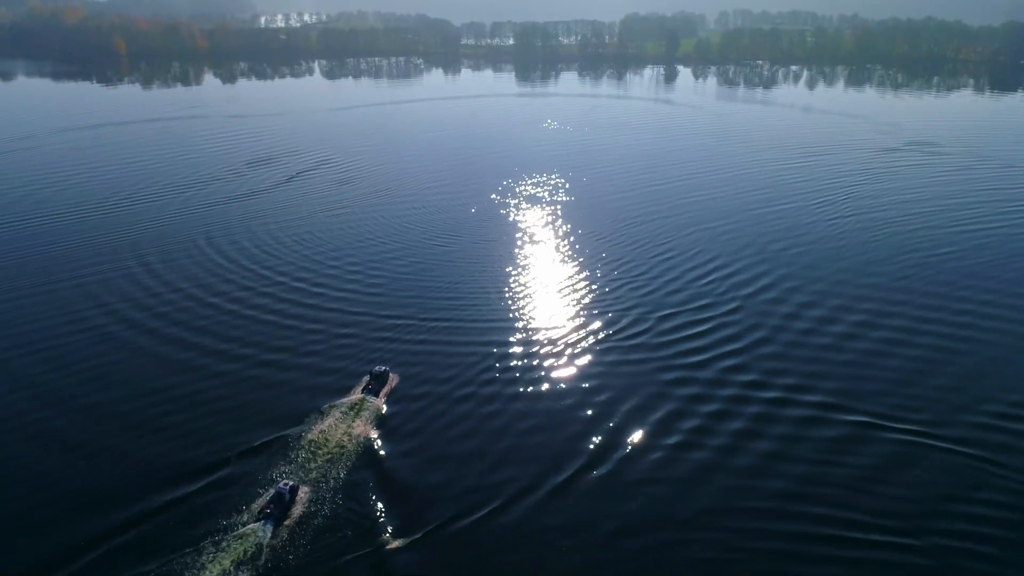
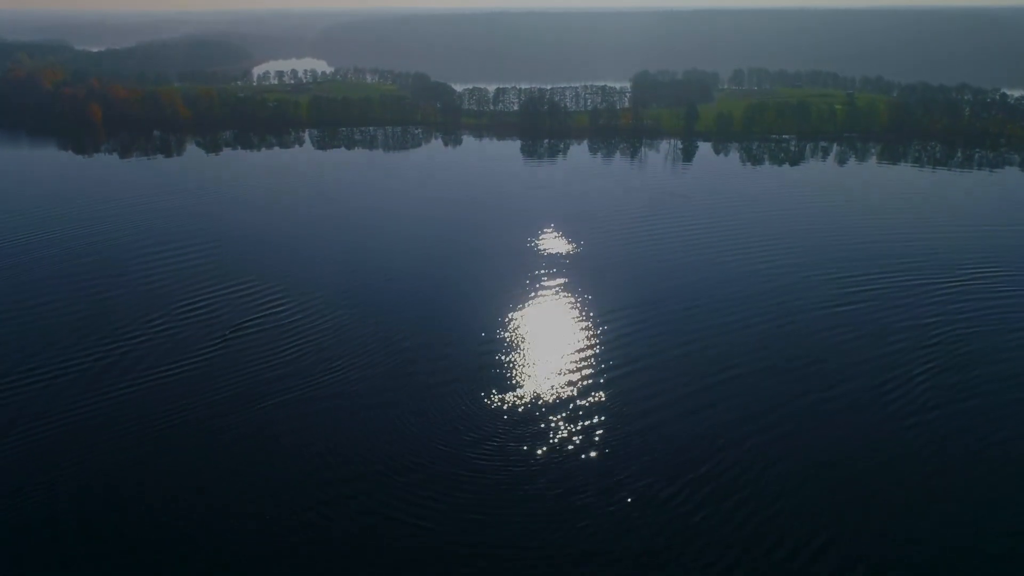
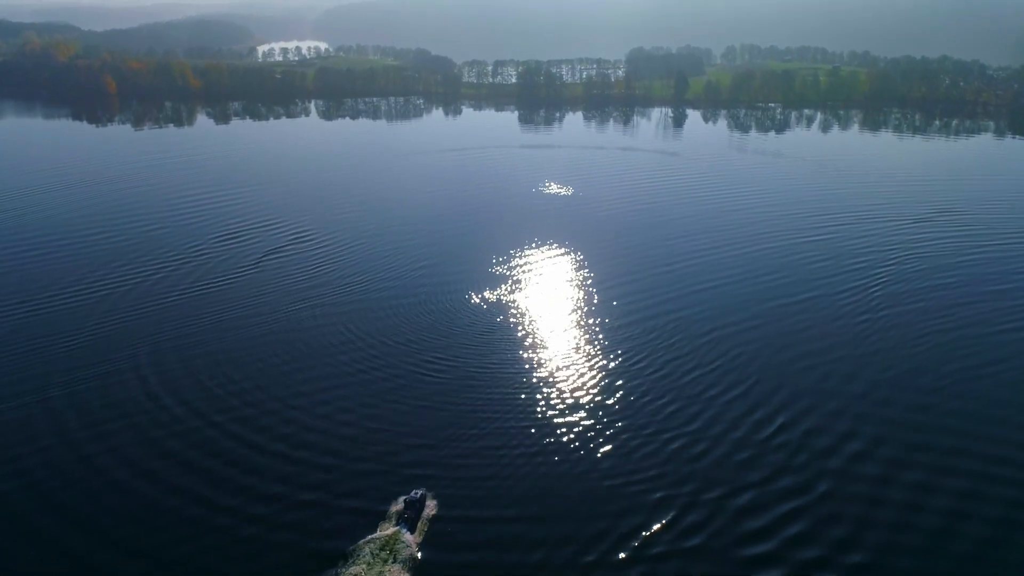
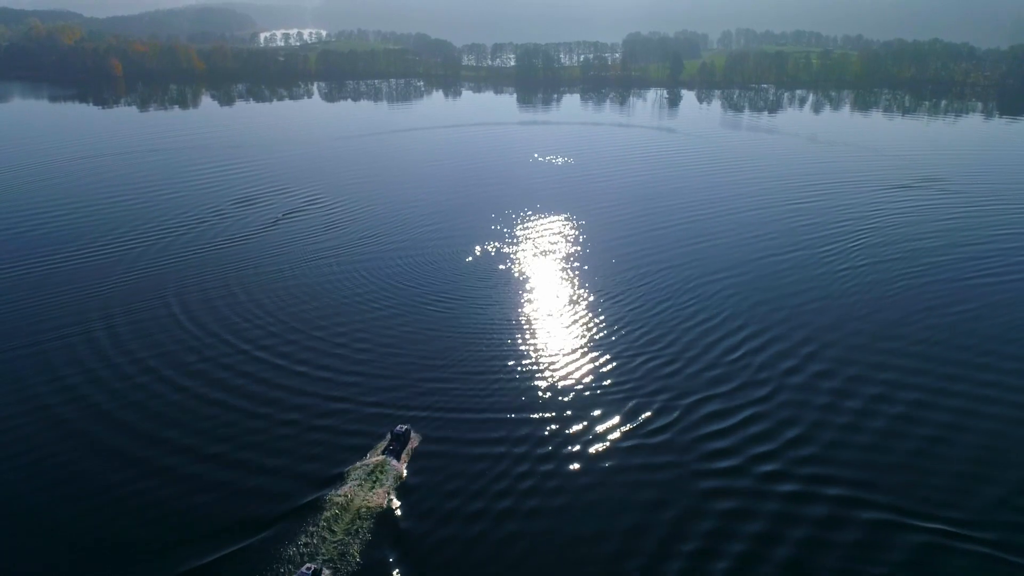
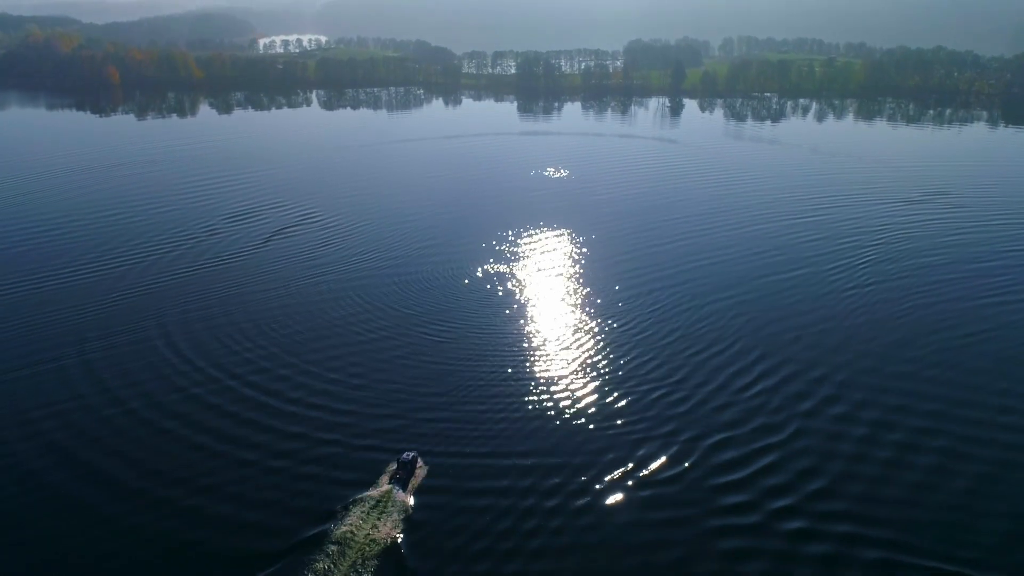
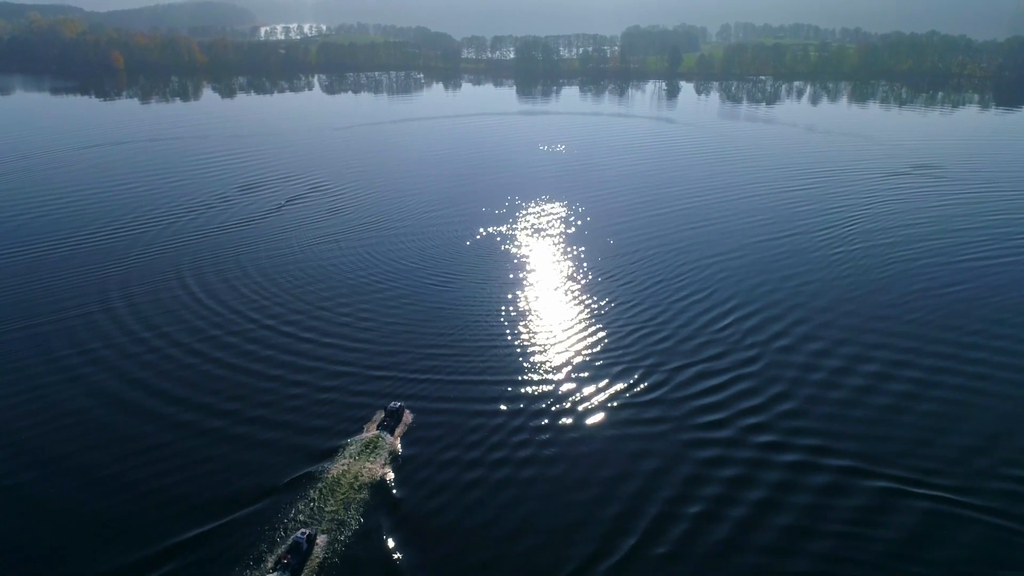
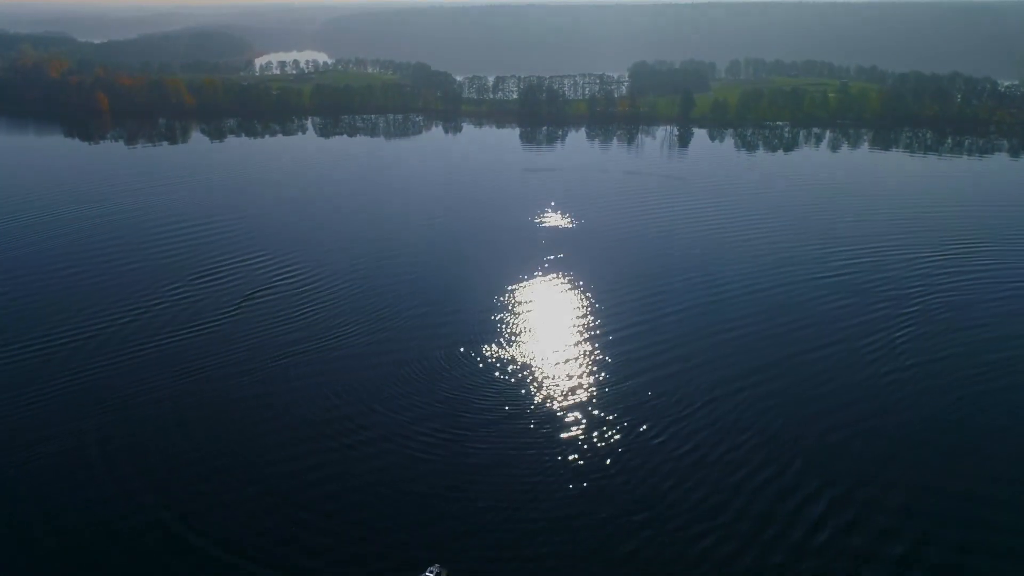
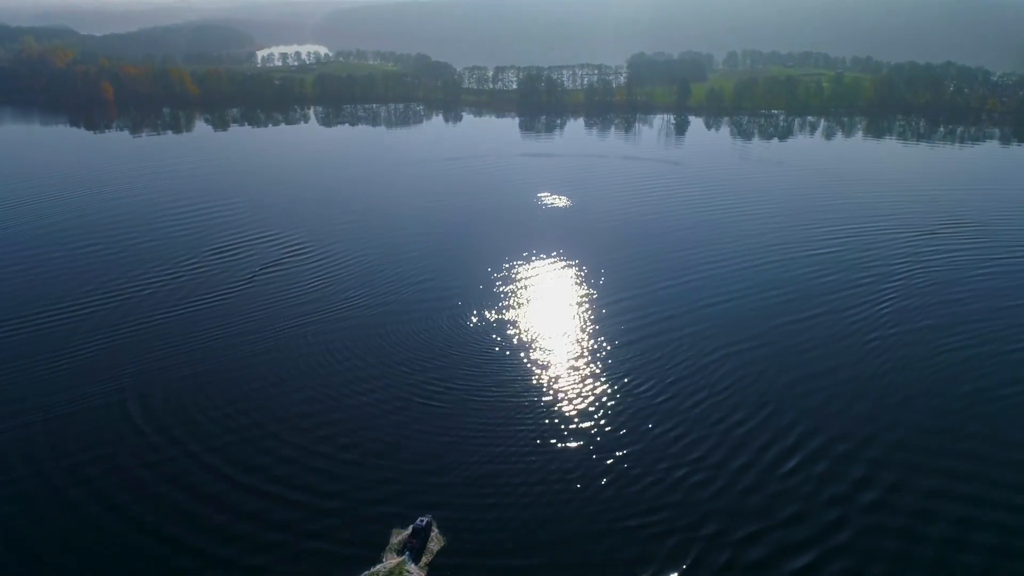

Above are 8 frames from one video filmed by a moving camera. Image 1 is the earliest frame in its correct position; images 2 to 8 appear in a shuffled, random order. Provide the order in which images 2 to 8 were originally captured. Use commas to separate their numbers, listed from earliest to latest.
6, 4, 5, 3, 8, 7, 2
